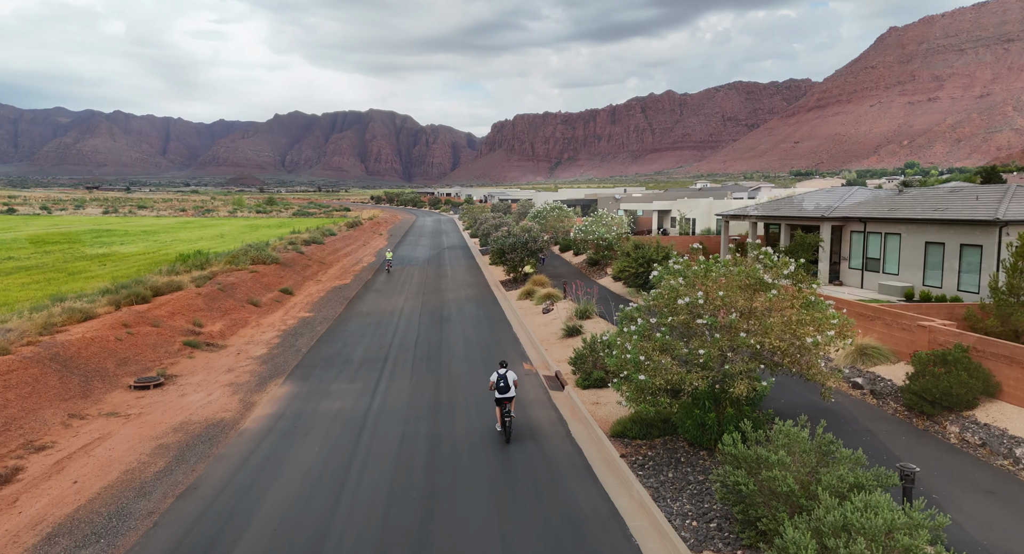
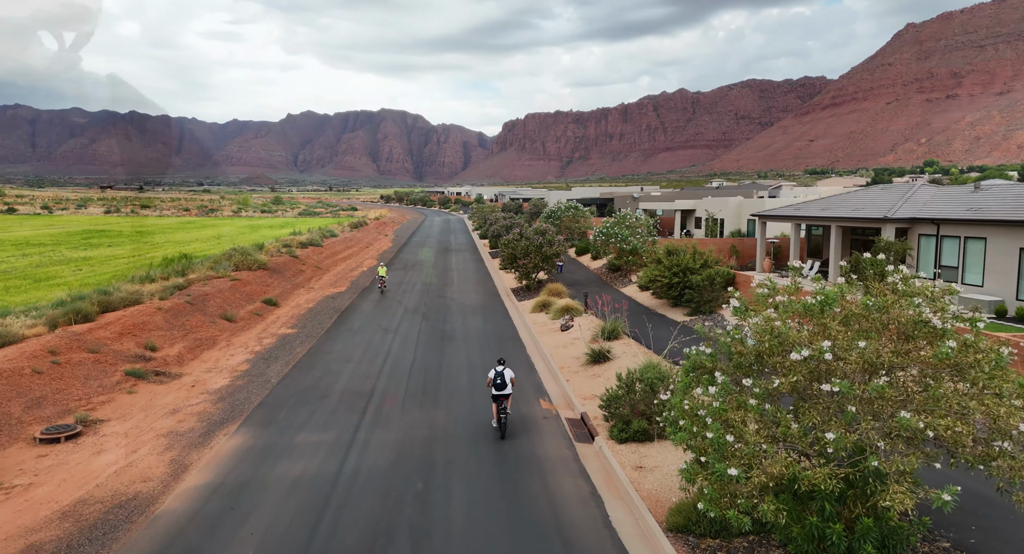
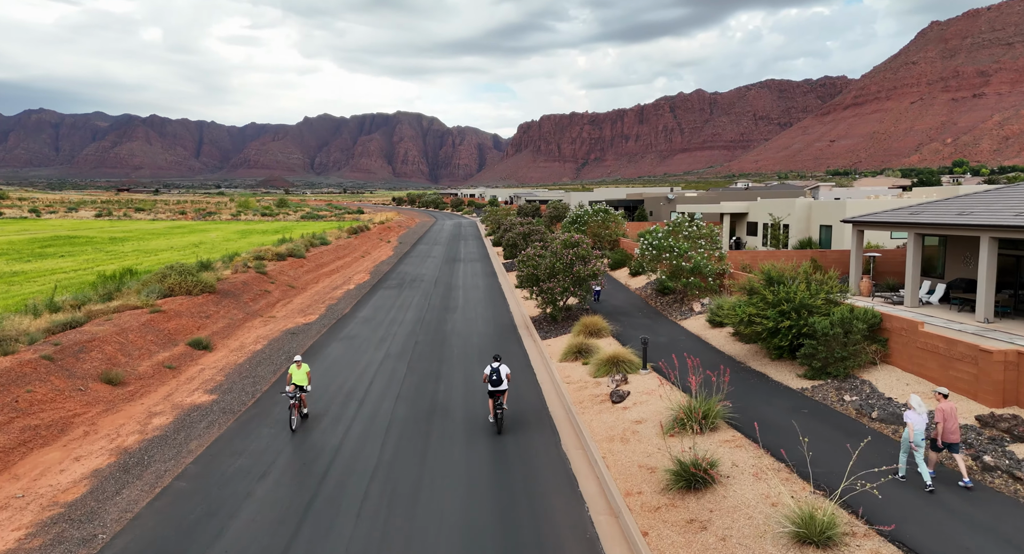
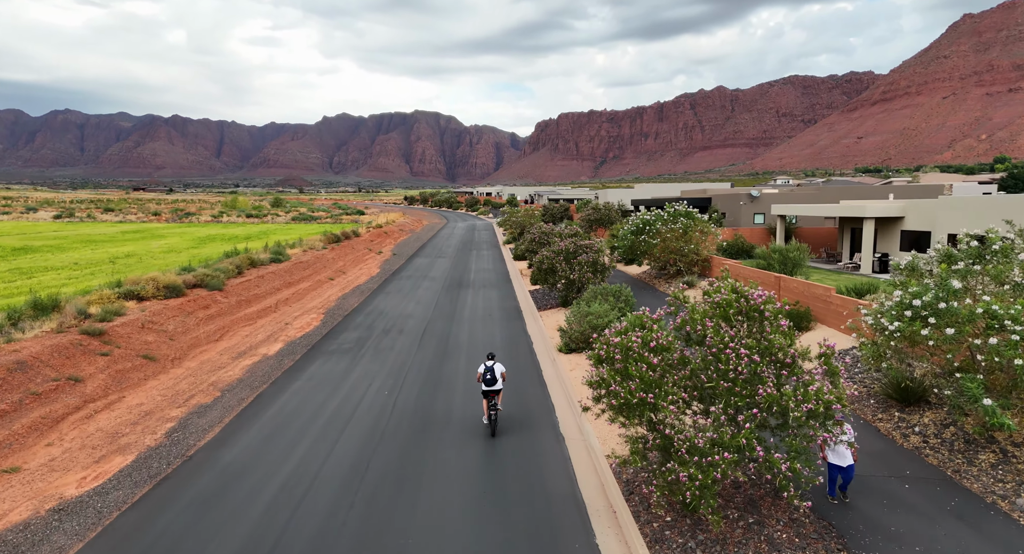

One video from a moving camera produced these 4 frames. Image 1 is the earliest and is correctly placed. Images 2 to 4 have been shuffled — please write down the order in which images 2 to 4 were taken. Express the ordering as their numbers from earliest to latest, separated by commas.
2, 3, 4
